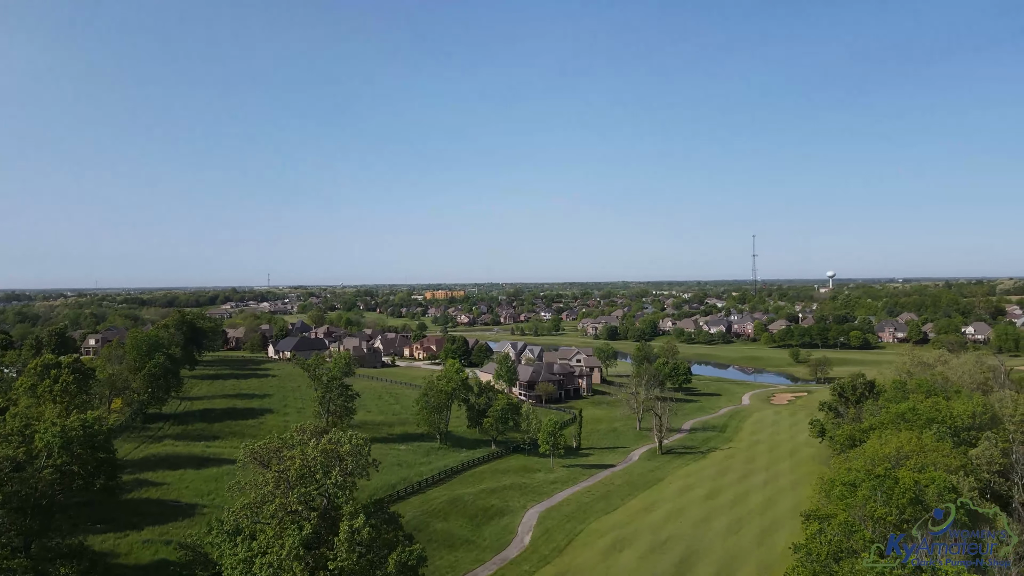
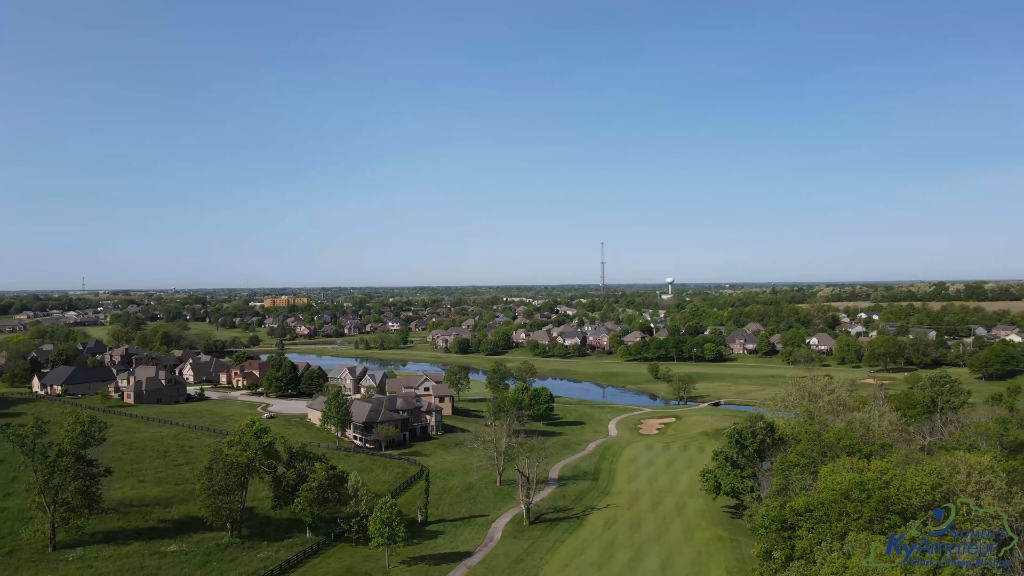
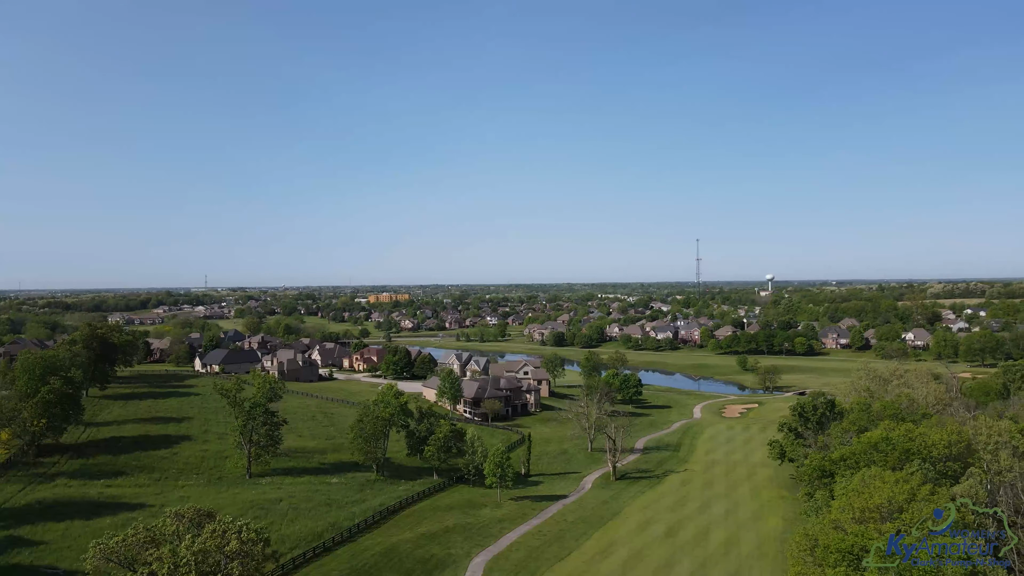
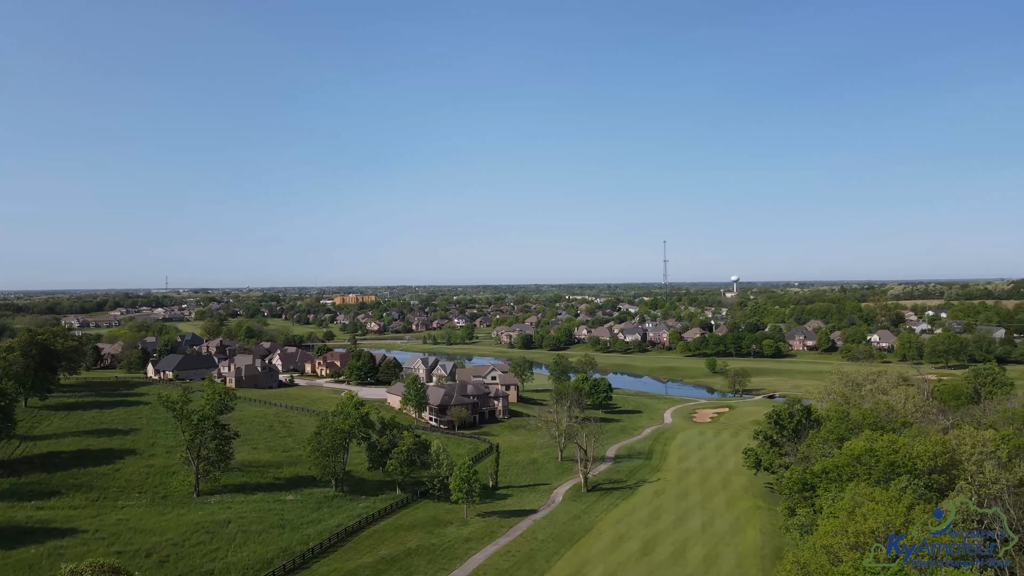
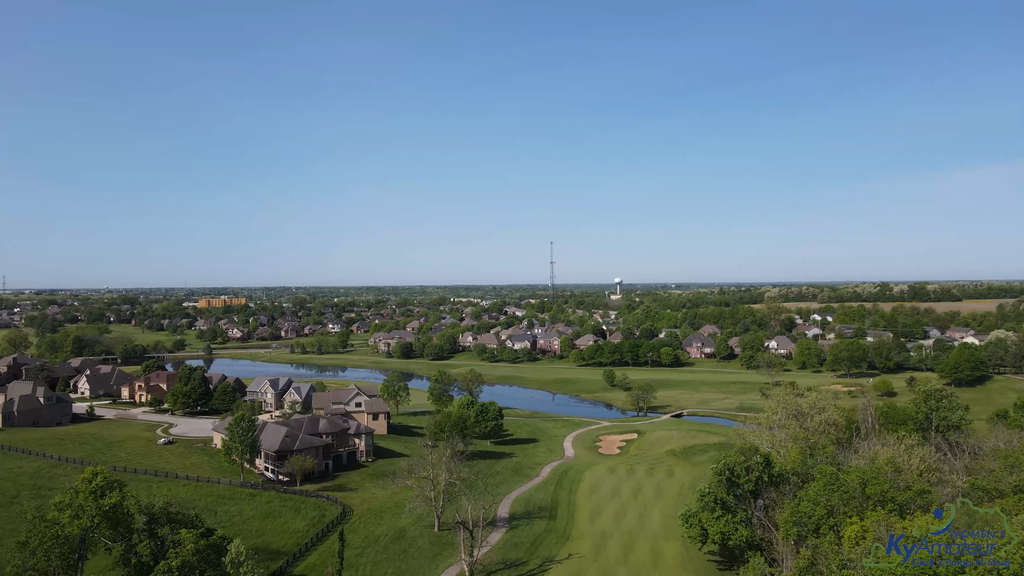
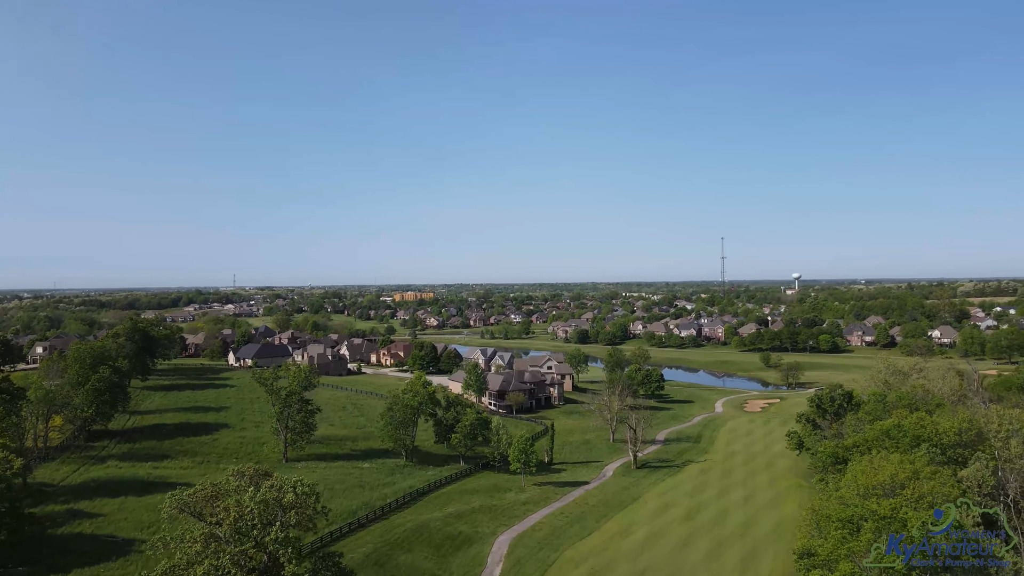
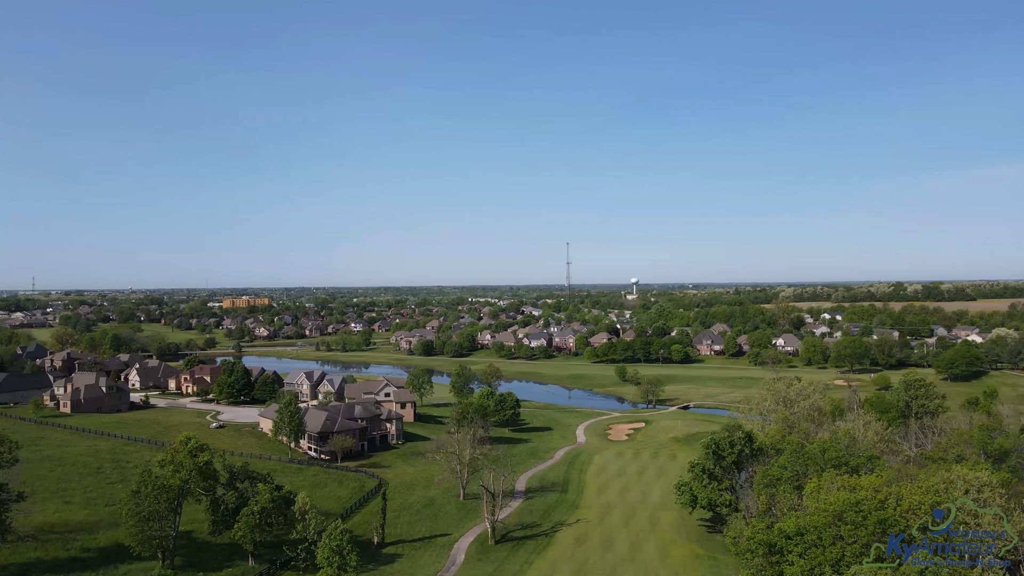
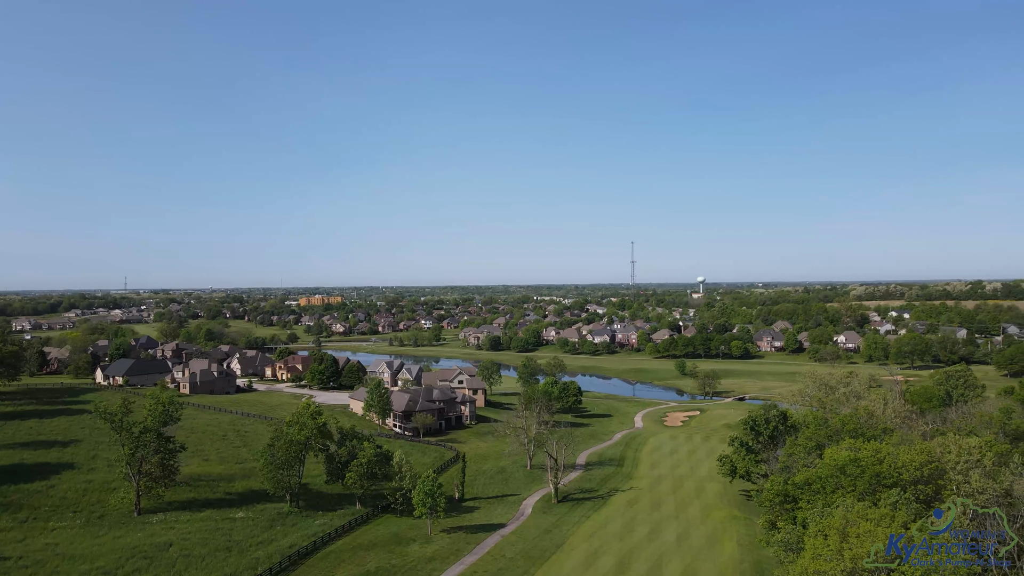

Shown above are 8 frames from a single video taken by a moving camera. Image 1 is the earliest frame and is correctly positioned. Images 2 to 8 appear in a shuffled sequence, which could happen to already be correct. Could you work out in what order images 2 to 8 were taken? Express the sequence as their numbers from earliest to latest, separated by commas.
6, 3, 4, 8, 2, 7, 5
